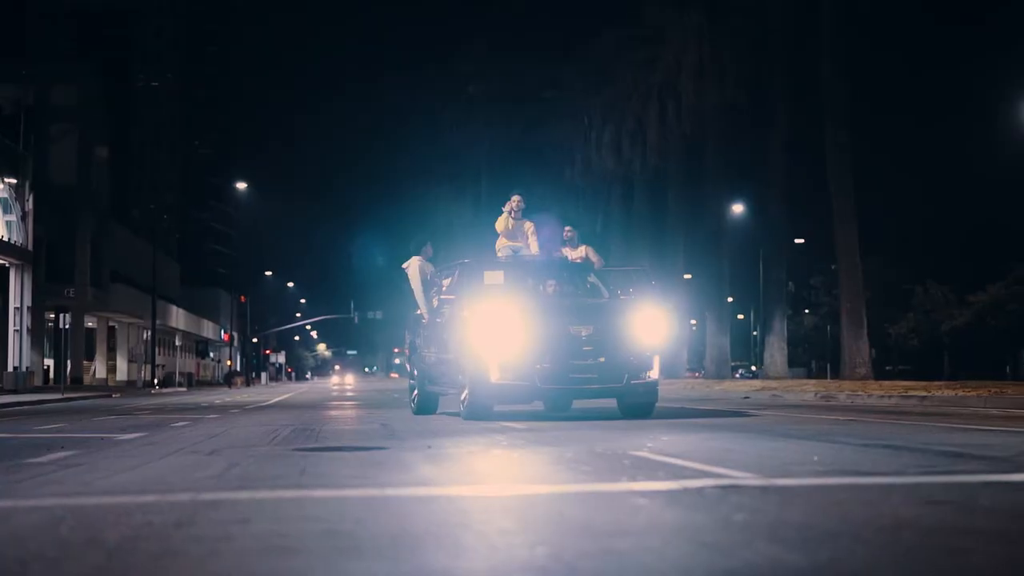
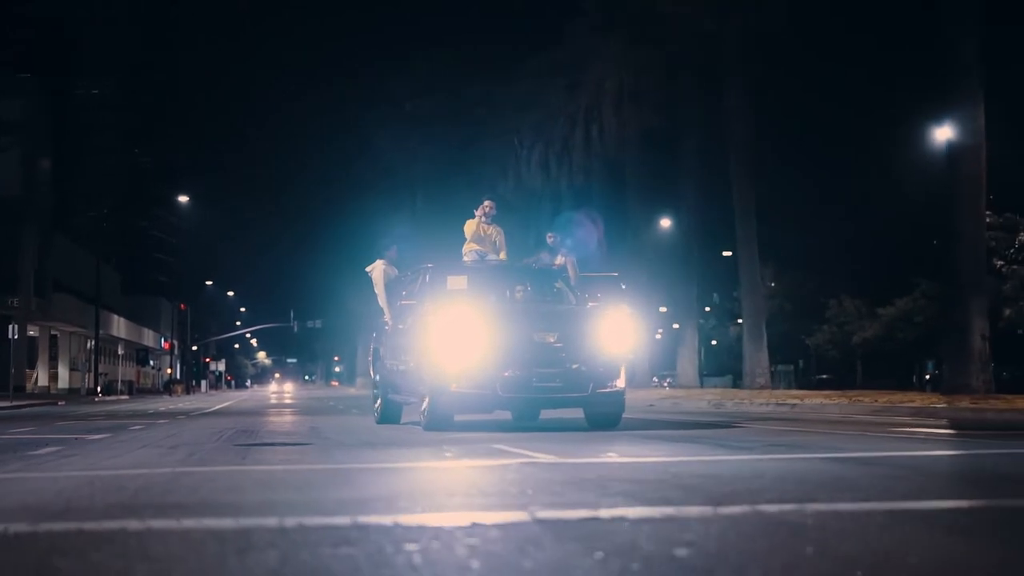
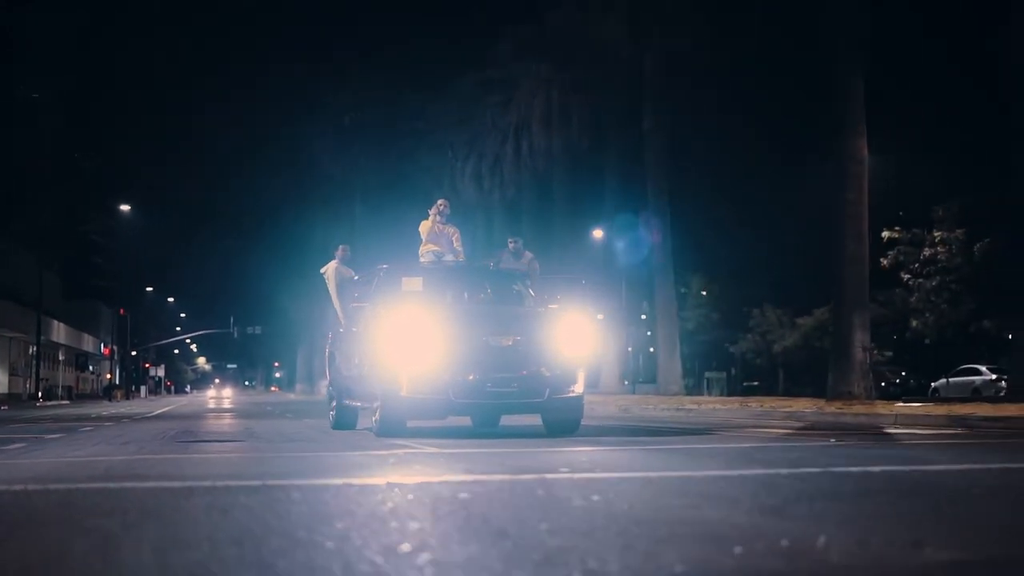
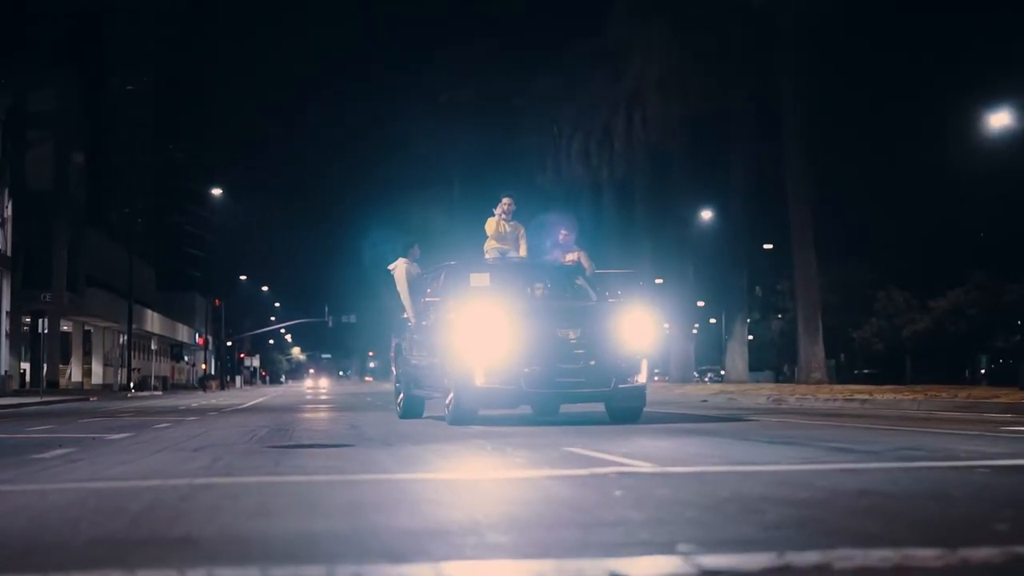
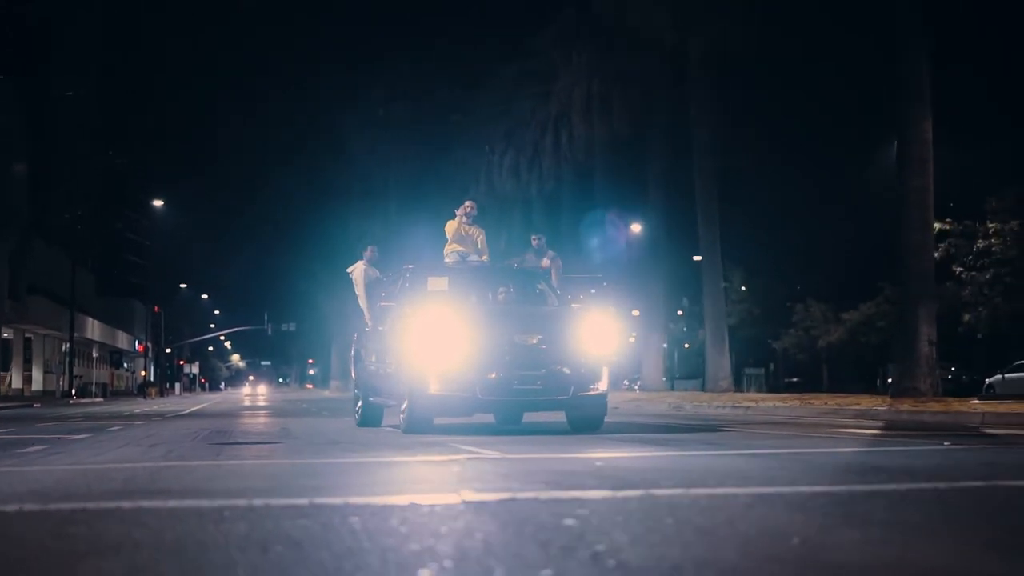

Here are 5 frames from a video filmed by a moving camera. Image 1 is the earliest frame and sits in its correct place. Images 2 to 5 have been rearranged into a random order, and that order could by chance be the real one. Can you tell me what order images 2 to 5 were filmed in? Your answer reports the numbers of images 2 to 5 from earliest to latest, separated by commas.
4, 2, 5, 3
